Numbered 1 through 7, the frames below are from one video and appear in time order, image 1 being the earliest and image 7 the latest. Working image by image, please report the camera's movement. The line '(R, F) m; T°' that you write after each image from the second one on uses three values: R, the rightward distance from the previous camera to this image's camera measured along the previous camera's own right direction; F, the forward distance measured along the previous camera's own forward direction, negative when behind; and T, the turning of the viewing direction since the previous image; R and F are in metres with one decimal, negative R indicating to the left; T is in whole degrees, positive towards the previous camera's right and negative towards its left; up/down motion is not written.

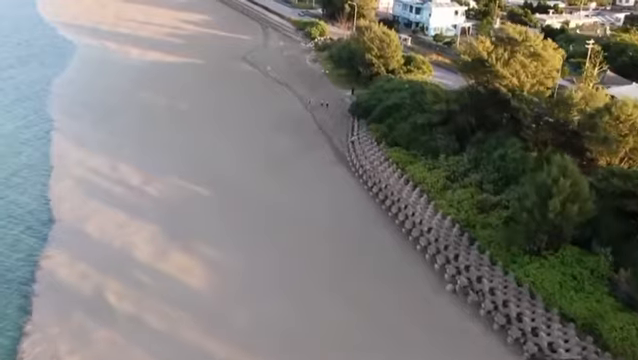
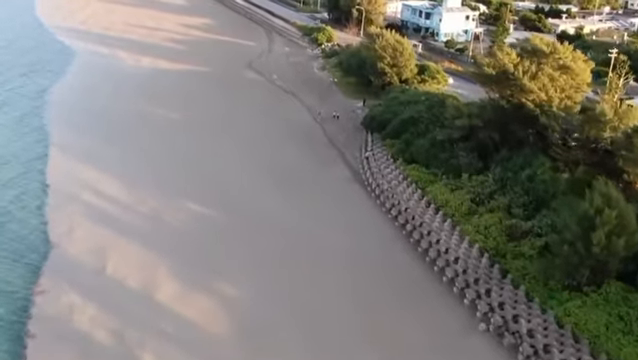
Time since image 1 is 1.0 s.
(-0.4, +1.5) m; 0°
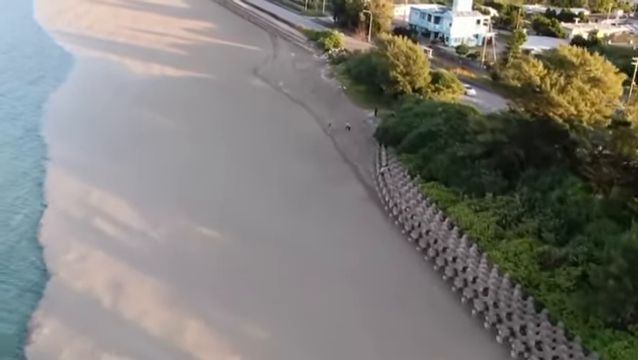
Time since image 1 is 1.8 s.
(-0.4, +1.4) m; 0°
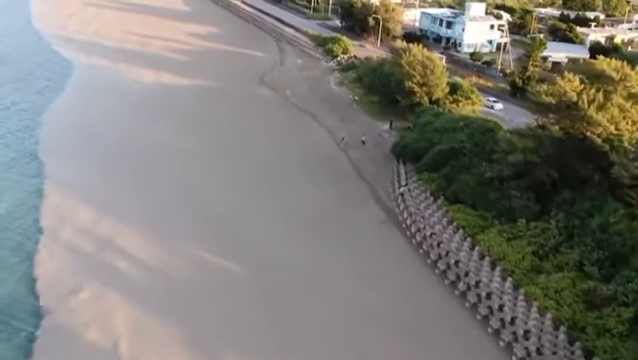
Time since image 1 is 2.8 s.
(-0.4, +1.6) m; 0°
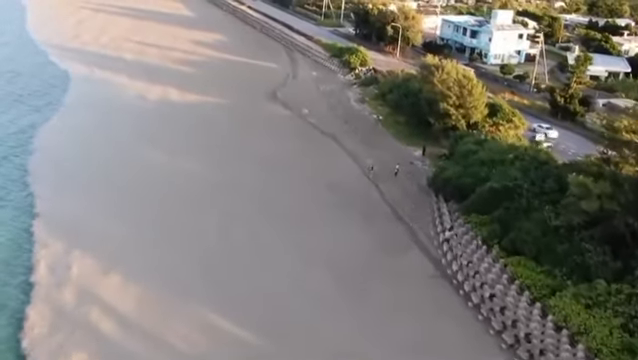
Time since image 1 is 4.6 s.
(-0.8, +3.0) m; 0°
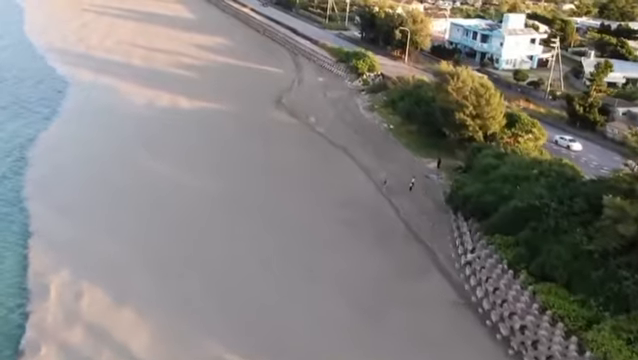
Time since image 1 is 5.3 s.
(-0.3, +1.3) m; 0°
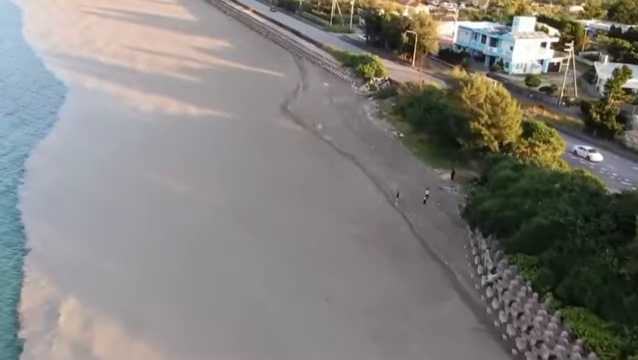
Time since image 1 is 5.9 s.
(-0.3, +1.0) m; 0°
